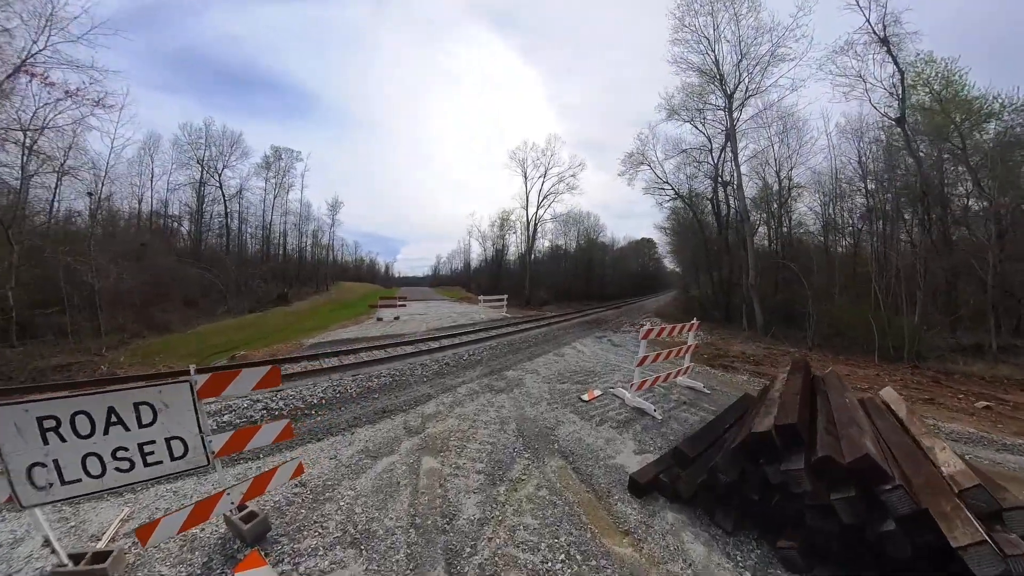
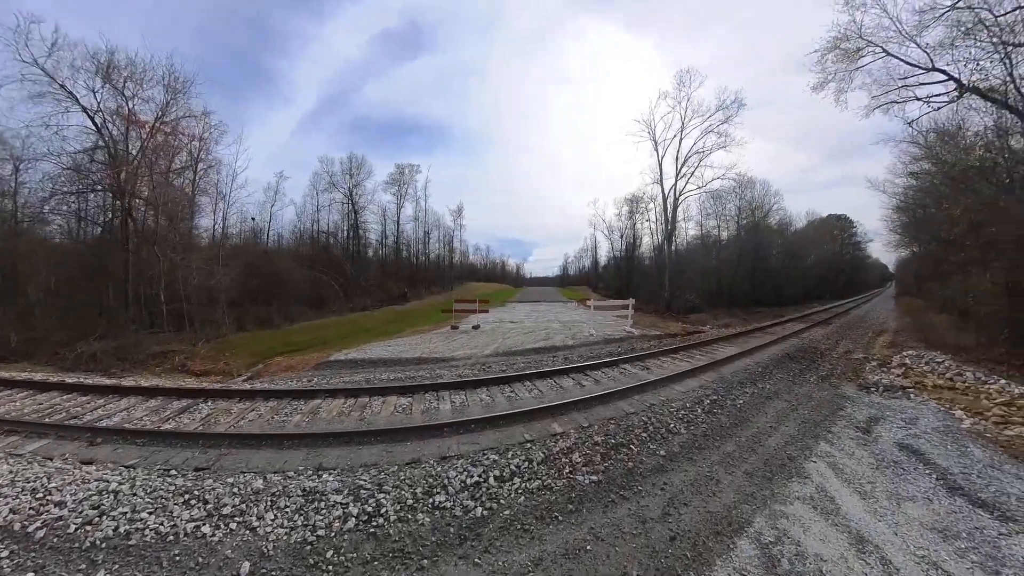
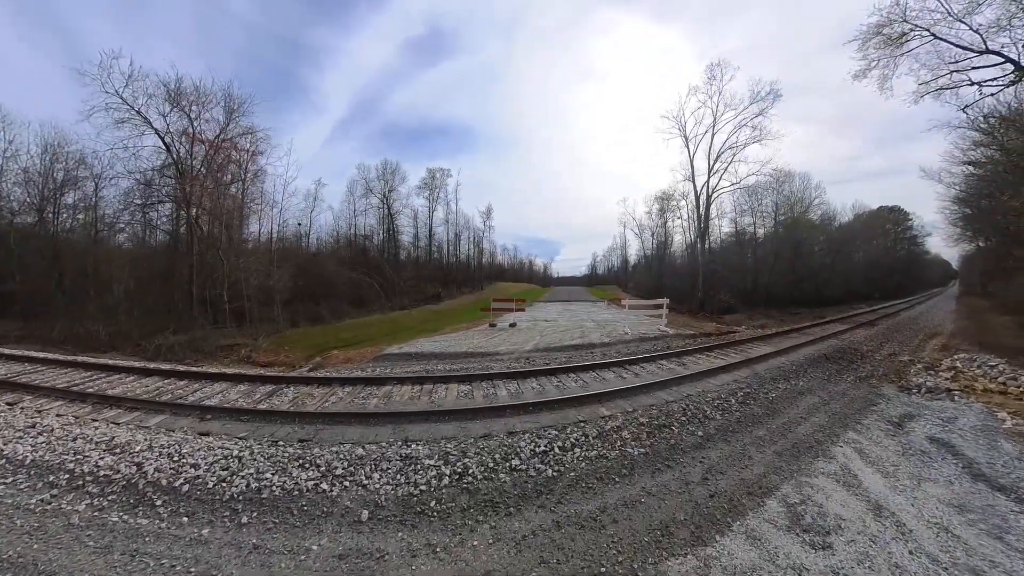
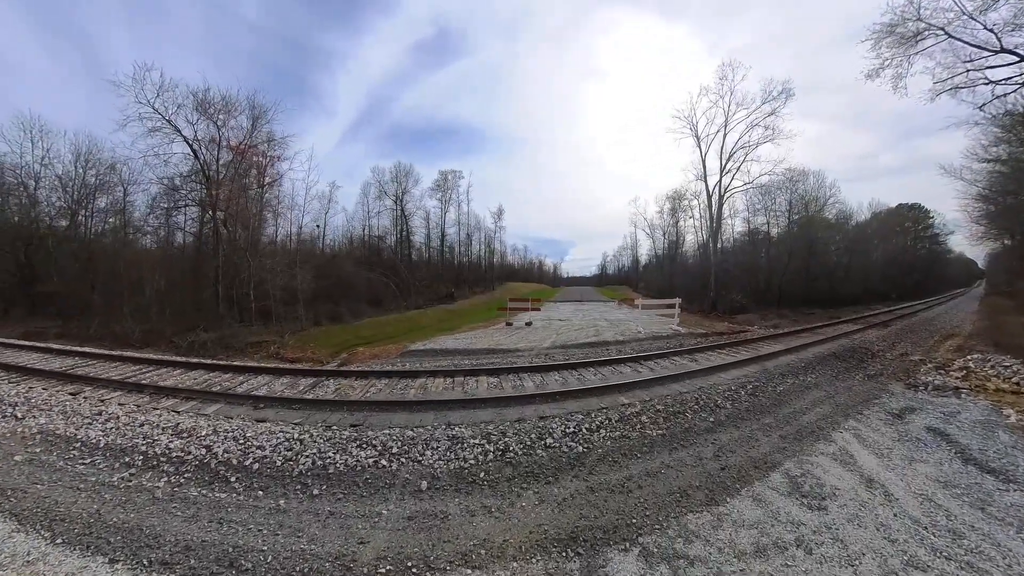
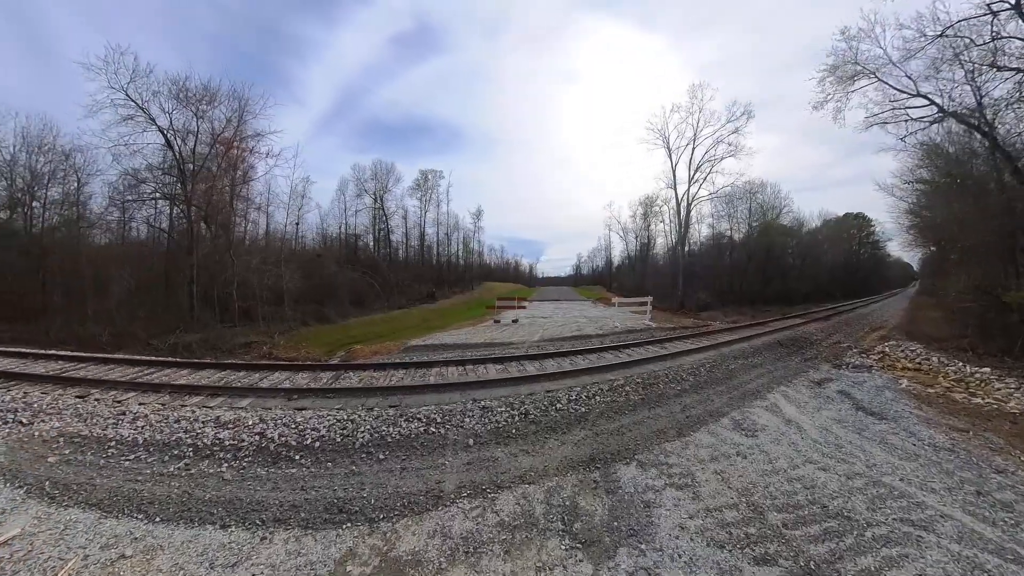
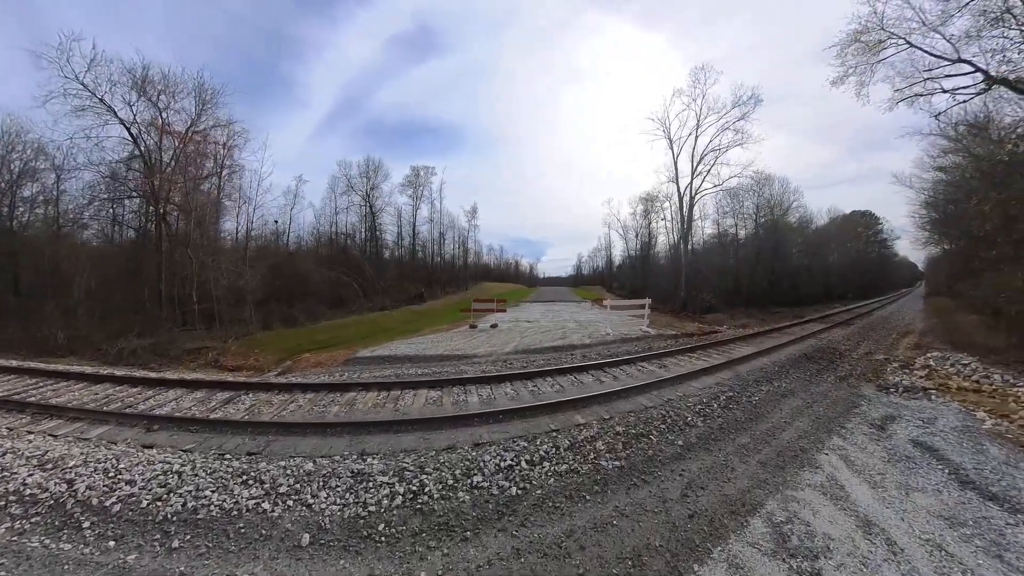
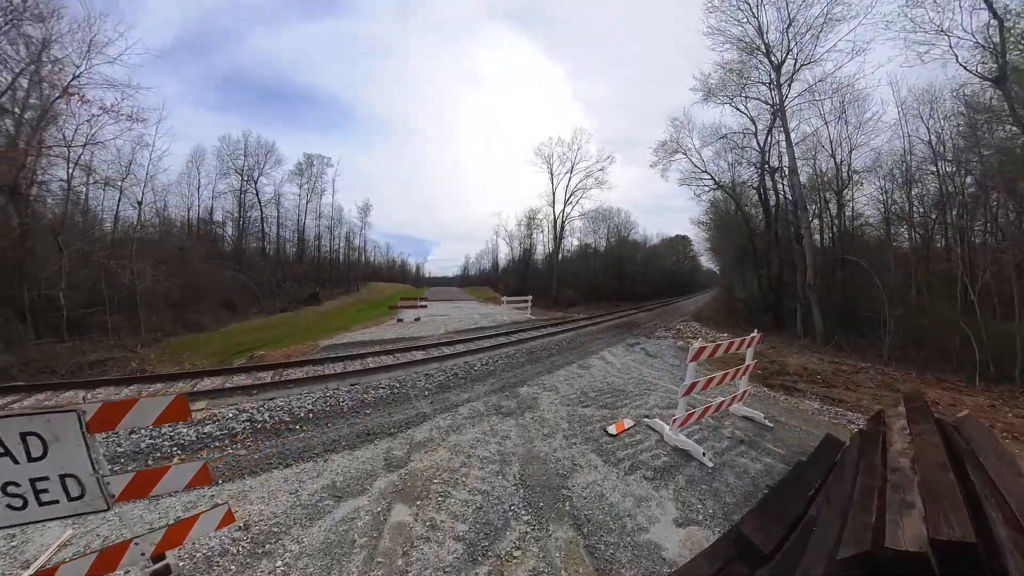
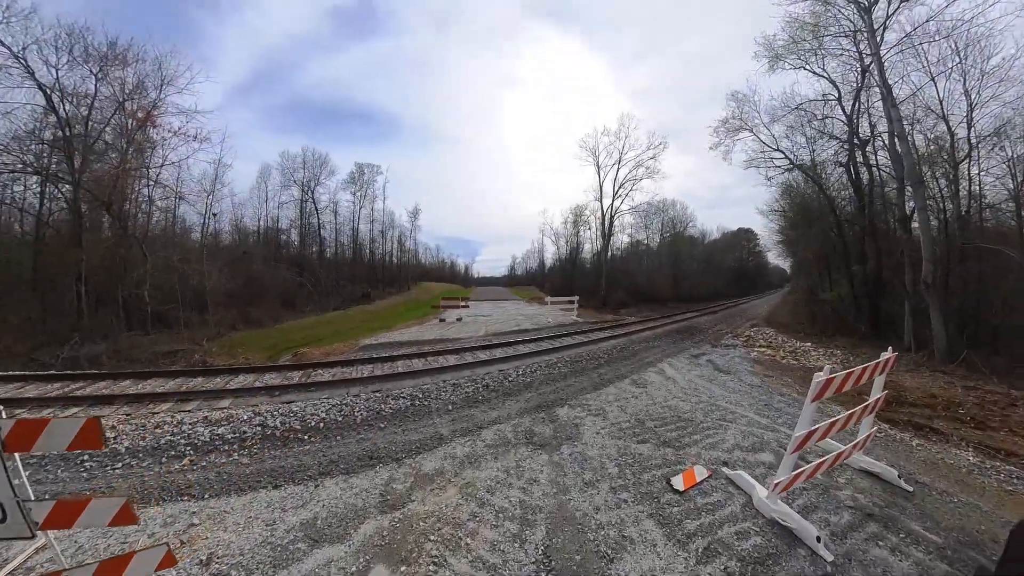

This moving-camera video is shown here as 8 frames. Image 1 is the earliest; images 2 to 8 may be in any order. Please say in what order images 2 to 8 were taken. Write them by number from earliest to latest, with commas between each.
7, 8, 5, 4, 3, 6, 2
